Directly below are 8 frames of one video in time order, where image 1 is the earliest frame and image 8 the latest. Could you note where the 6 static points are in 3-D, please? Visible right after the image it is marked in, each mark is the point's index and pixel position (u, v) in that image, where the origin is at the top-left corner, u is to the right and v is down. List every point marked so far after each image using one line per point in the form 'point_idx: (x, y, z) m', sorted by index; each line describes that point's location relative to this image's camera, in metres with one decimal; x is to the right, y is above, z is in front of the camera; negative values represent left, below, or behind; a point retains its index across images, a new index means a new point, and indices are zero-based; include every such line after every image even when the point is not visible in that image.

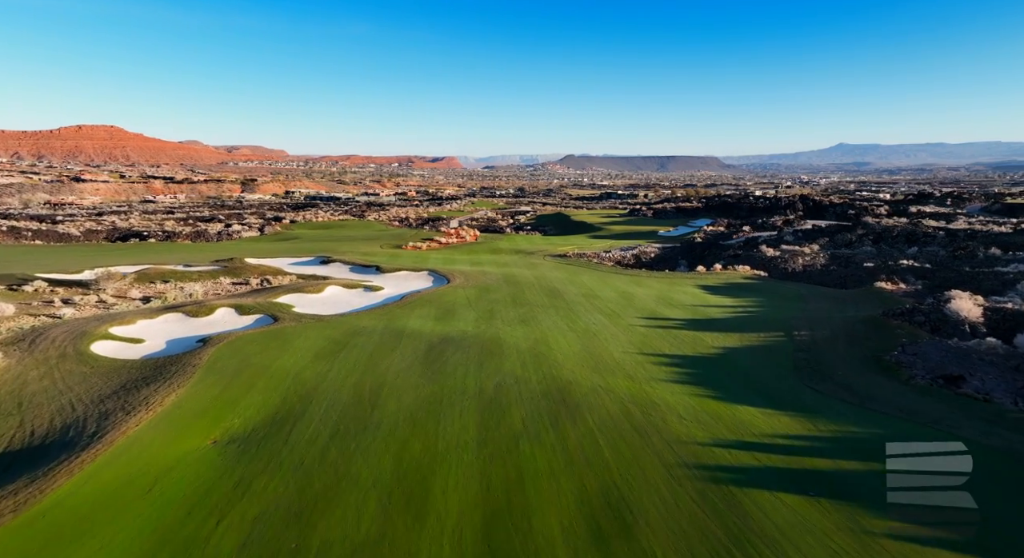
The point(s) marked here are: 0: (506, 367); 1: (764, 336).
0: (-0.2, -2.6, +15.4) m
1: (+8.5, -1.9, +17.5) m
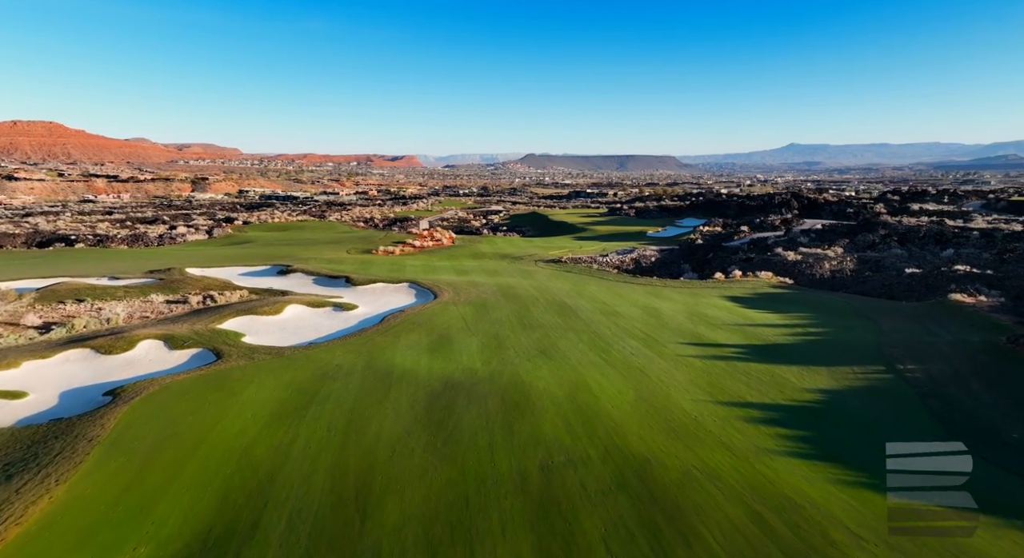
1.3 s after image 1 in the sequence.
0: (+0.7, -3.3, +11.0) m
1: (+9.2, -2.4, +13.7) m
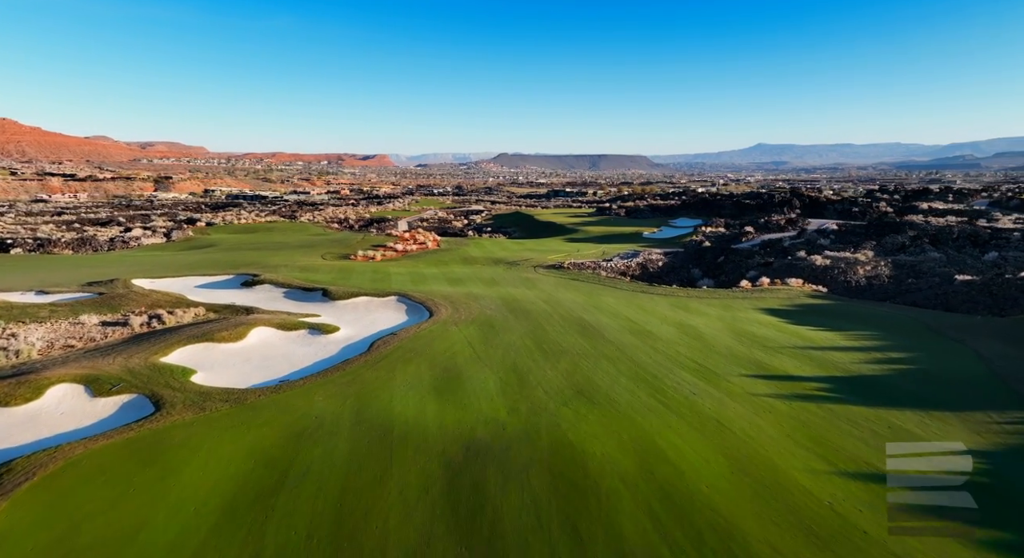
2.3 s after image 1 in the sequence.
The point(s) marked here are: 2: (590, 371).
0: (+1.7, -3.8, +7.6) m
1: (+10.1, -2.9, +10.7) m
2: (+2.2, -2.6, +14.5) m
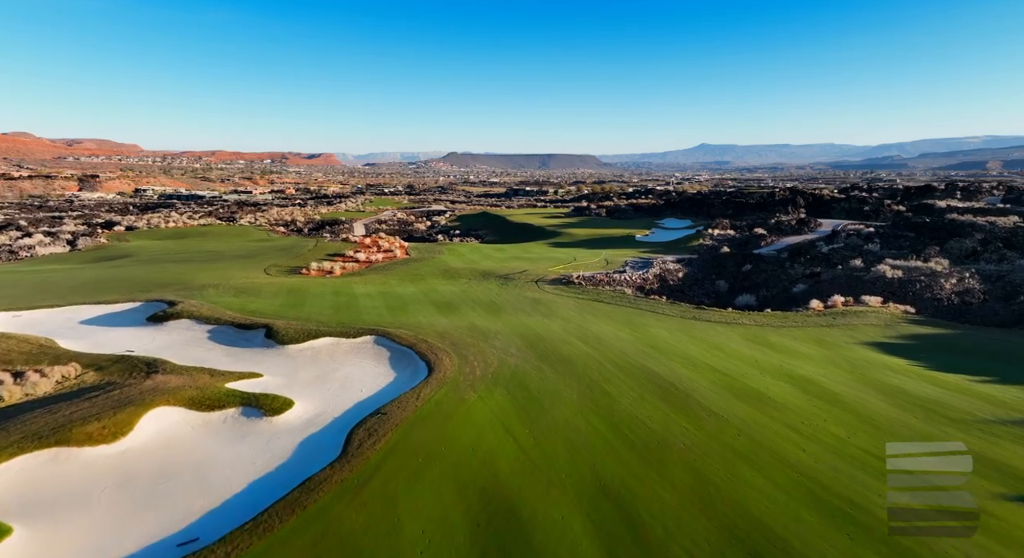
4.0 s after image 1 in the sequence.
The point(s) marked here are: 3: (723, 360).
0: (+3.9, -4.7, +1.6) m
1: (+11.9, -3.7, +5.4) m
2: (+3.7, -3.5, +8.5) m
3: (+6.0, -2.3, +14.8) m
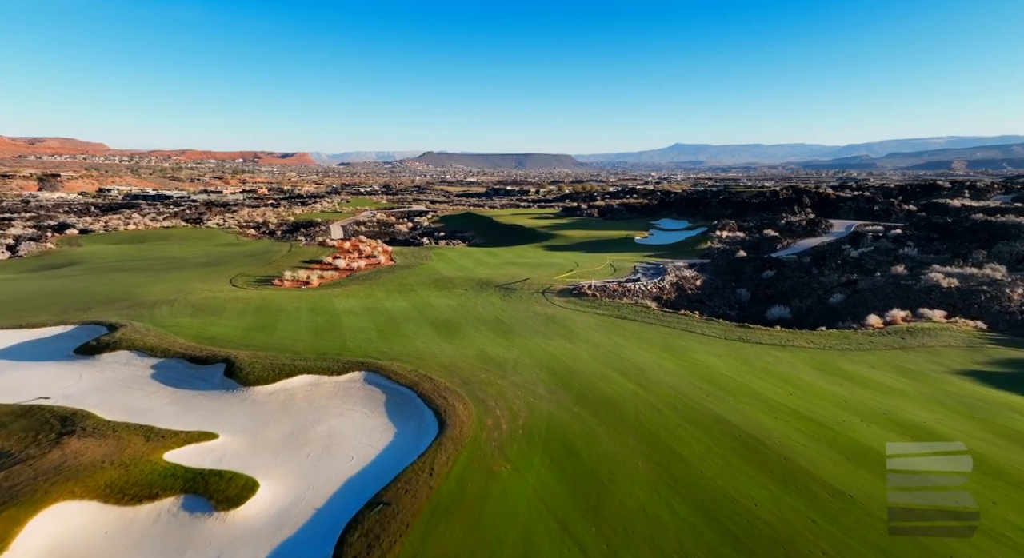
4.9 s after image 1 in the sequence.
0: (+5.1, -5.2, -1.4) m
1: (+13.0, -4.1, +2.8) m
2: (+4.7, -4.0, +5.5) m
3: (+6.7, -2.8, +11.9) m
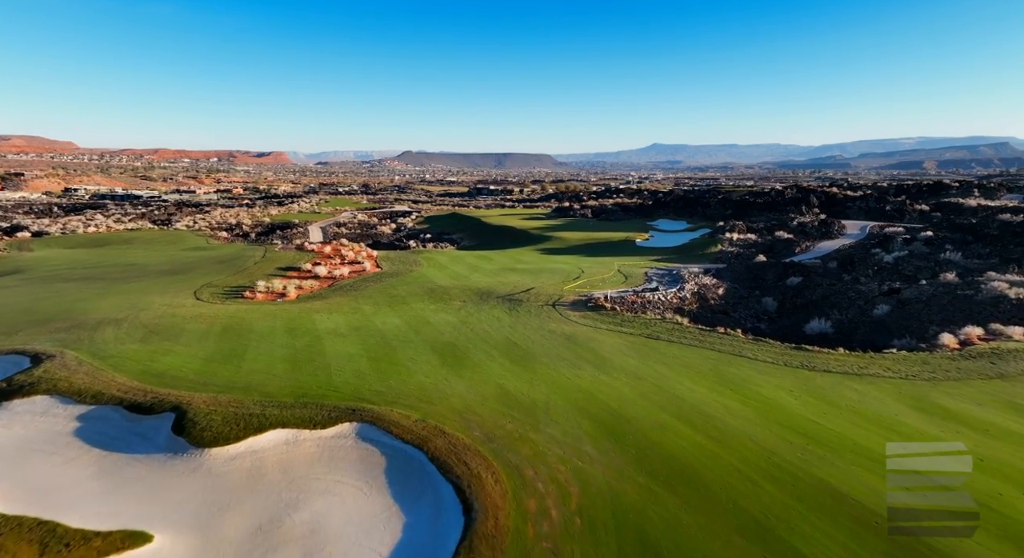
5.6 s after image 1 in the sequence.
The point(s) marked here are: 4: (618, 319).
0: (+6.4, -5.7, -4.0) m
1: (+14.1, -4.5, +0.4) m
2: (+5.6, -4.4, +2.9) m
3: (+7.4, -3.2, +9.4) m
4: (+3.9, -1.4, +19.1) m
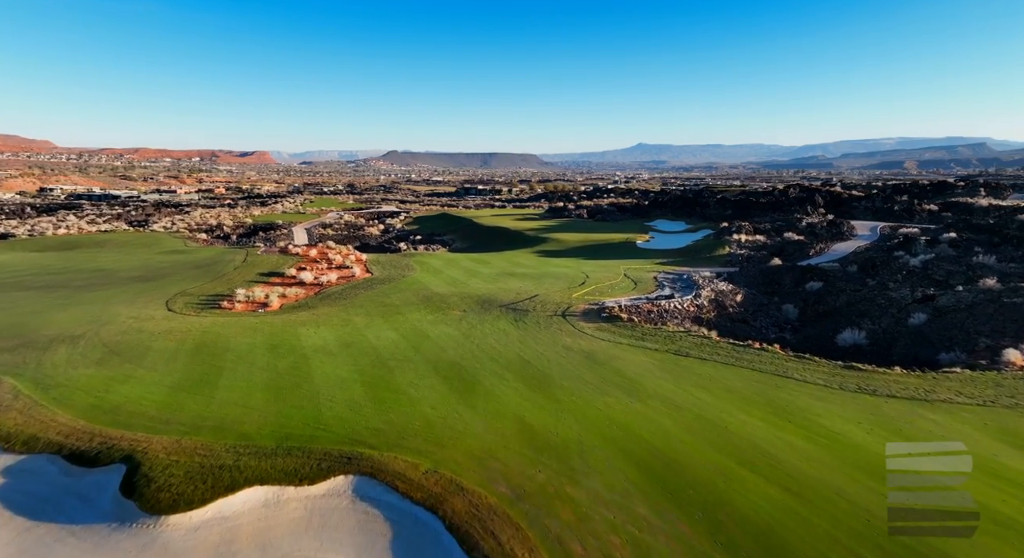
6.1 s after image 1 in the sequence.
0: (+7.3, -5.9, -5.7) m
1: (+14.8, -4.7, -1.1) m
2: (+6.4, -4.7, +1.1) m
3: (+8.0, -3.5, +7.7) m
4: (+4.2, -1.7, +17.3) m
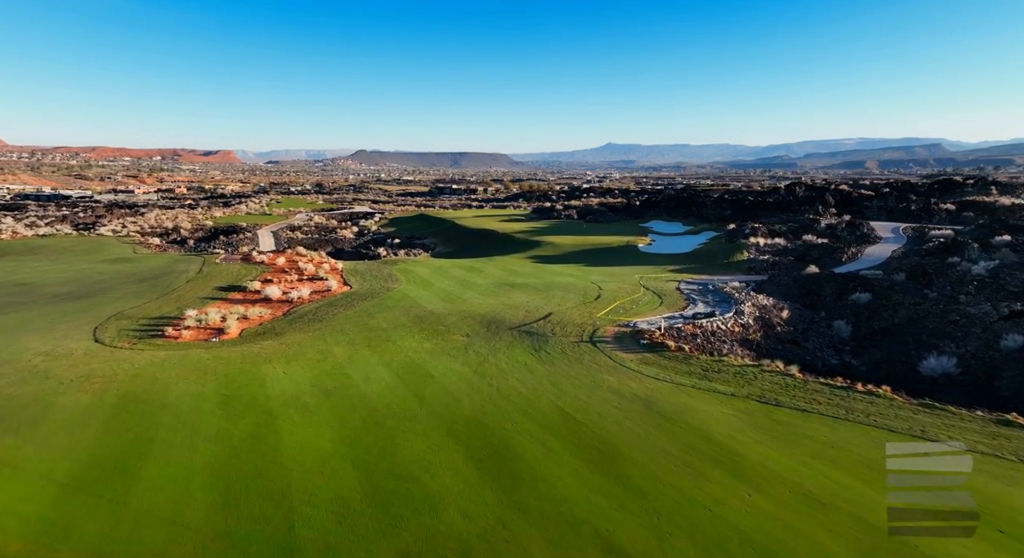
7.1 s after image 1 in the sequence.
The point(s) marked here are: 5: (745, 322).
0: (+9.3, -6.5, -9.0) m
1: (+16.5, -5.2, -3.9) m
2: (+7.9, -5.3, -2.2) m
3: (+9.2, -4.0, +4.4) m
4: (+4.9, -2.3, +13.8) m
5: (+8.3, -1.5, +18.6) m
